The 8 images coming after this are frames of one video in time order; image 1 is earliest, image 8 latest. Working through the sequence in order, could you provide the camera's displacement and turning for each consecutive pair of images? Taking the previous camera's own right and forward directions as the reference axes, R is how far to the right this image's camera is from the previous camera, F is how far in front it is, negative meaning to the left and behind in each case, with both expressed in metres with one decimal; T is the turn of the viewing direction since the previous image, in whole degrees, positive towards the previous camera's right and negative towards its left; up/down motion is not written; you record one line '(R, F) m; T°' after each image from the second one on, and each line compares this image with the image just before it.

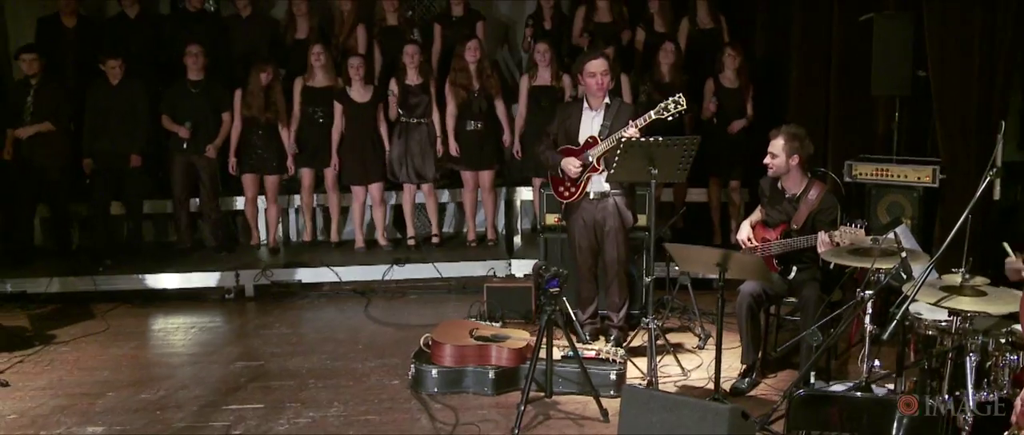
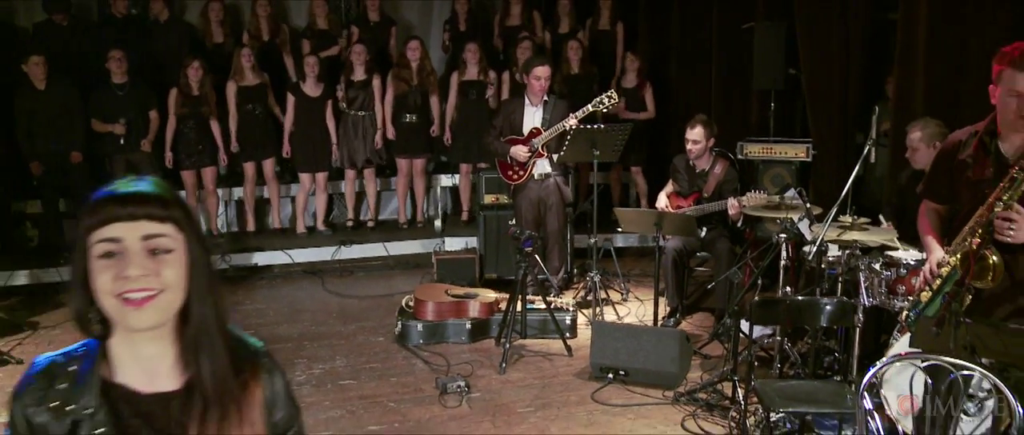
(-0.6, -0.8) m; +9°
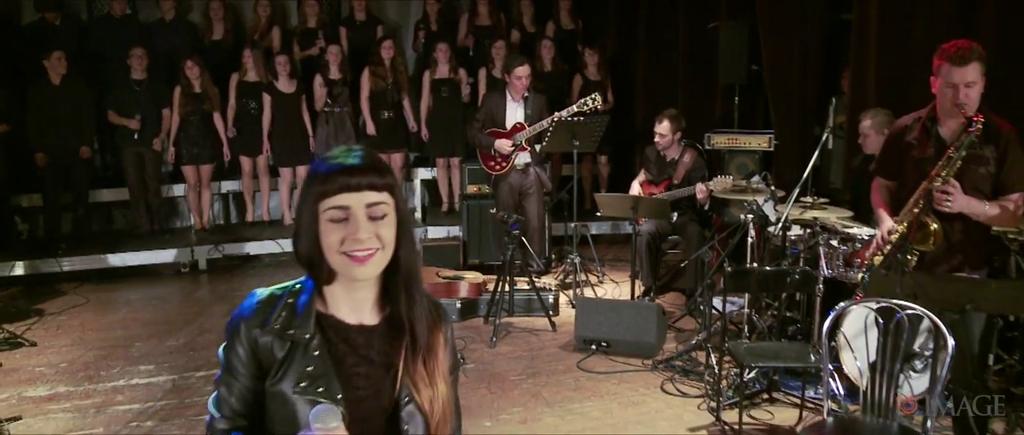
(-0.1, -0.4) m; +2°
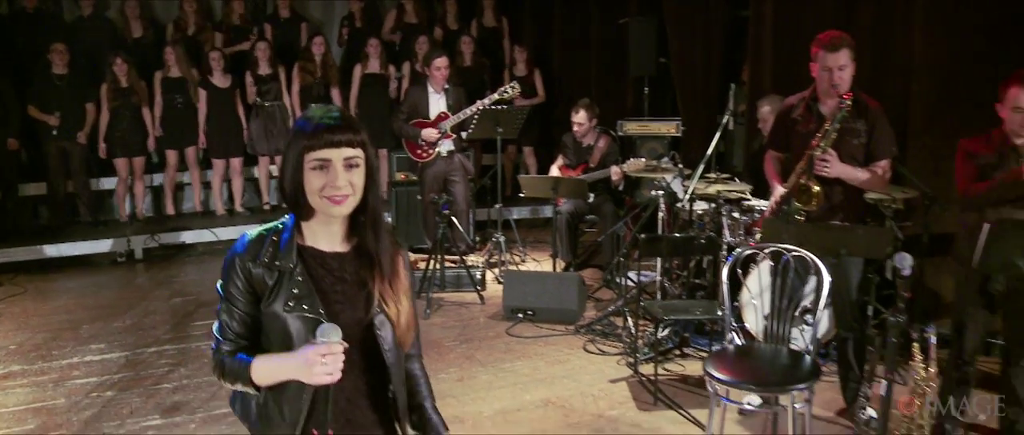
(-0.1, -0.4) m; +5°
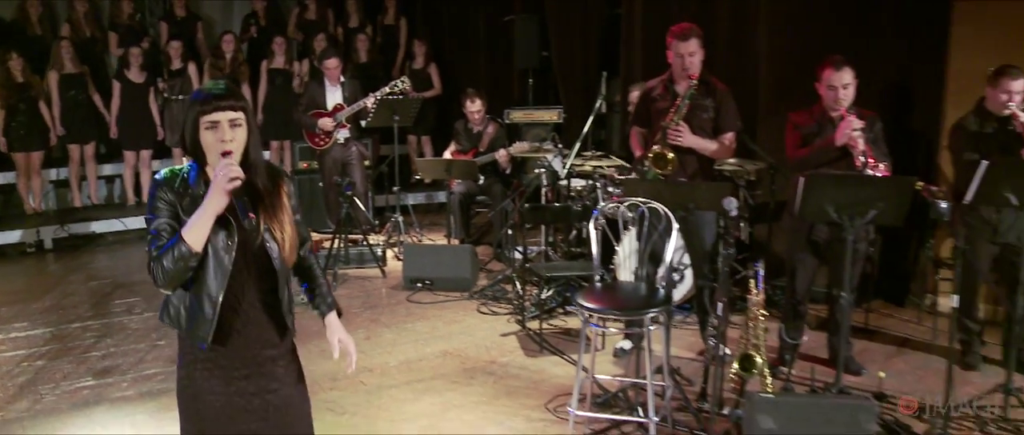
(0.0, -0.5) m; +6°
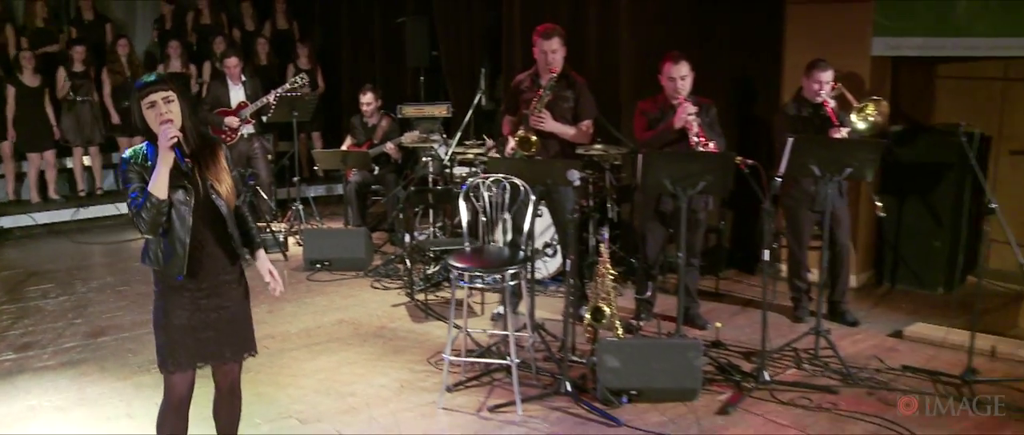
(+0.1, -0.6) m; +5°
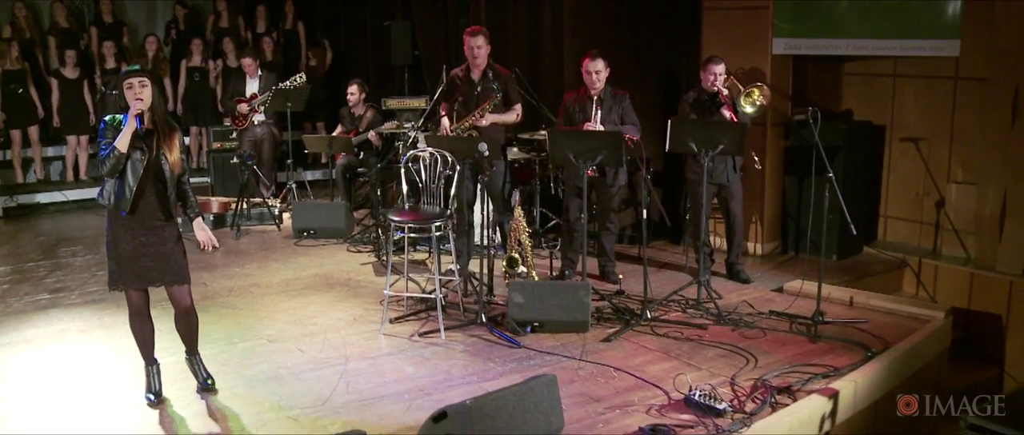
(+0.5, -1.0) m; -2°
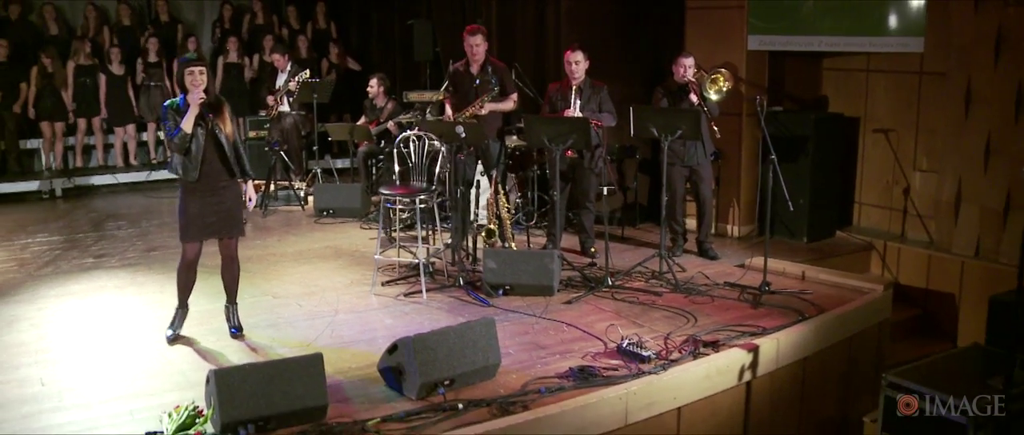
(+0.5, -0.7) m; -3°
